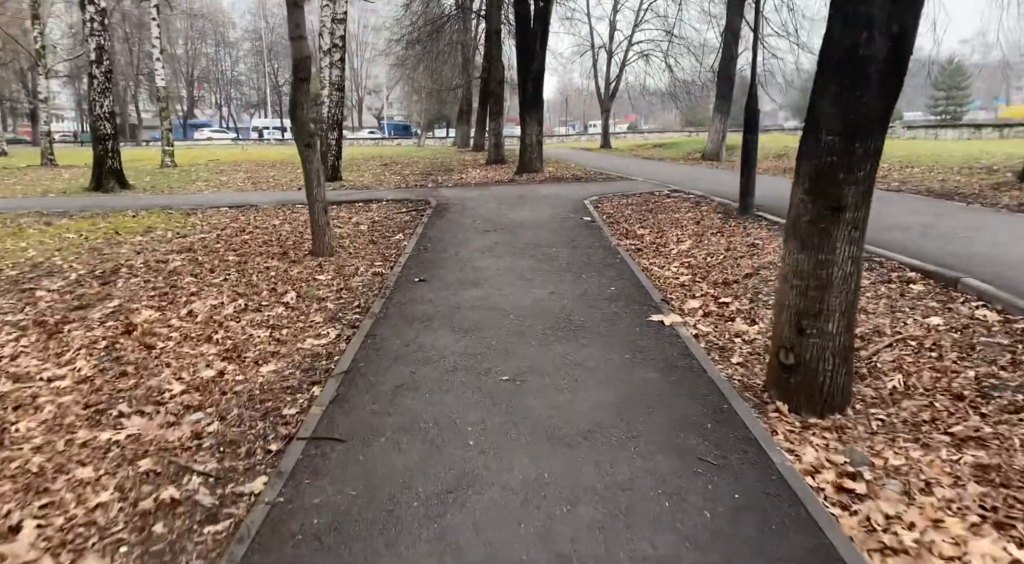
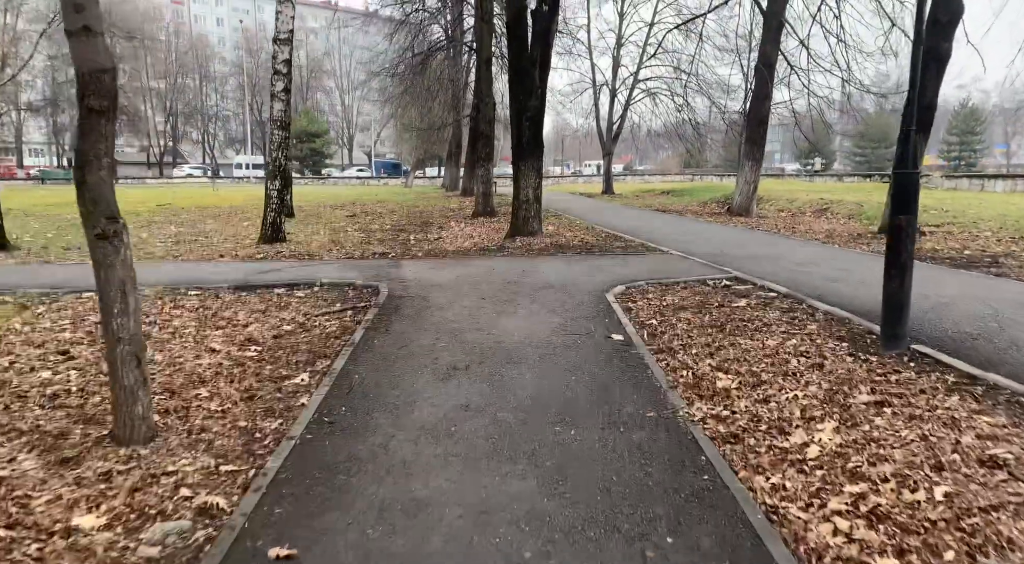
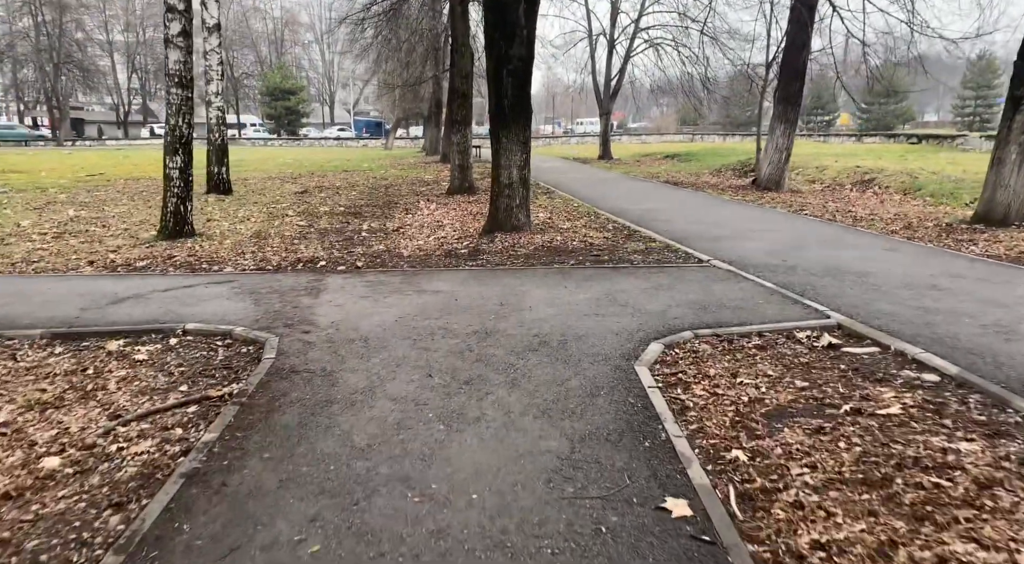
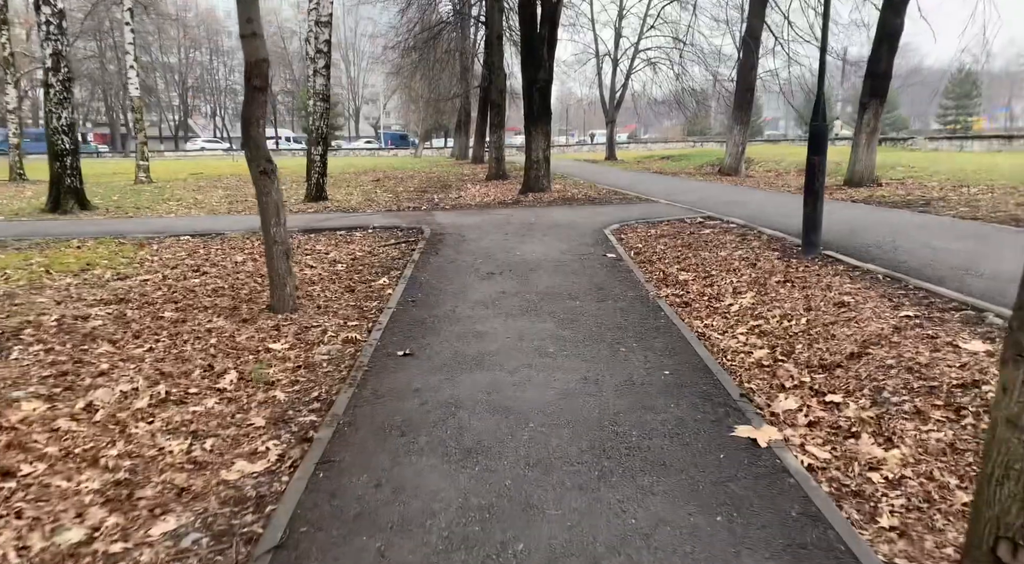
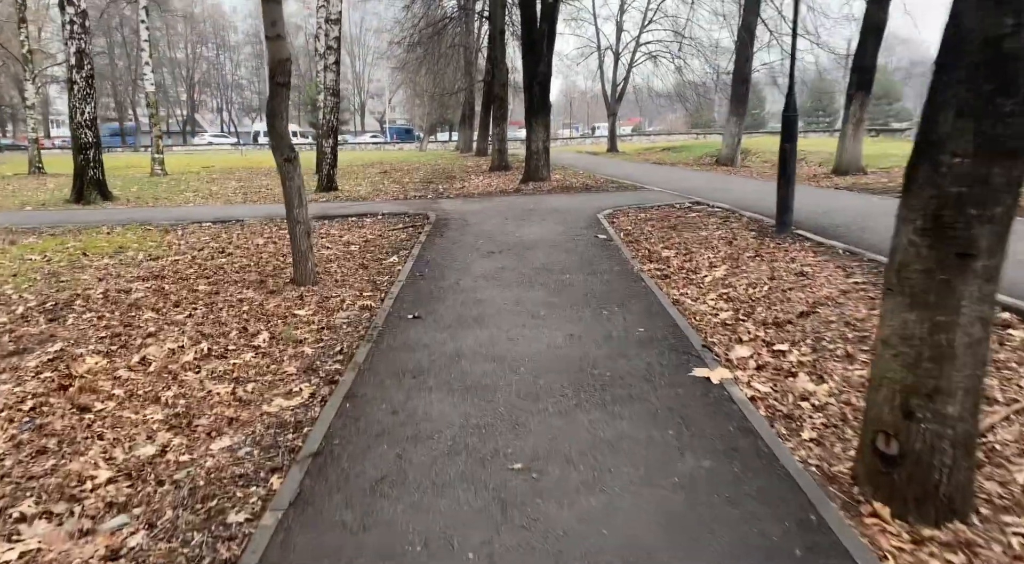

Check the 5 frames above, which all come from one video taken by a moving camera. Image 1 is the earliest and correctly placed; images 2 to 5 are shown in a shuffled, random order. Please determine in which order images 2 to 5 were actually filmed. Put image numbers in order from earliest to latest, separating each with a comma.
5, 4, 2, 3
